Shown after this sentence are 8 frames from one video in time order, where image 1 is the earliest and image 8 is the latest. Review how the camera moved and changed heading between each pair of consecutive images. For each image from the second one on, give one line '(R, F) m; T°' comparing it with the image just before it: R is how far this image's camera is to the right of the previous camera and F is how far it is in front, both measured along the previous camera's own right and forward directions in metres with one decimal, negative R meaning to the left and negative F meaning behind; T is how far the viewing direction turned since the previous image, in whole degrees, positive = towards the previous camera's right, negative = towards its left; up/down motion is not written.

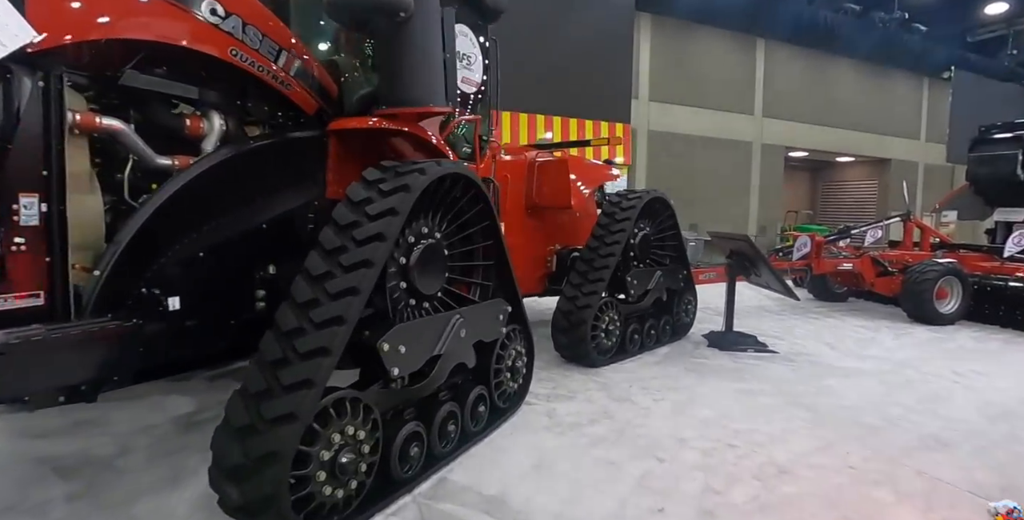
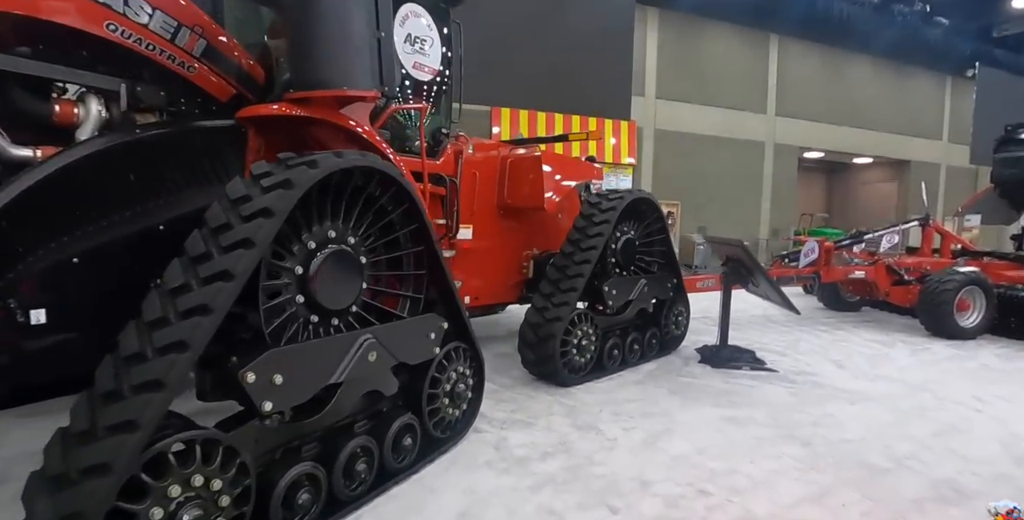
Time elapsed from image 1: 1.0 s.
(+0.3, +0.4) m; -2°
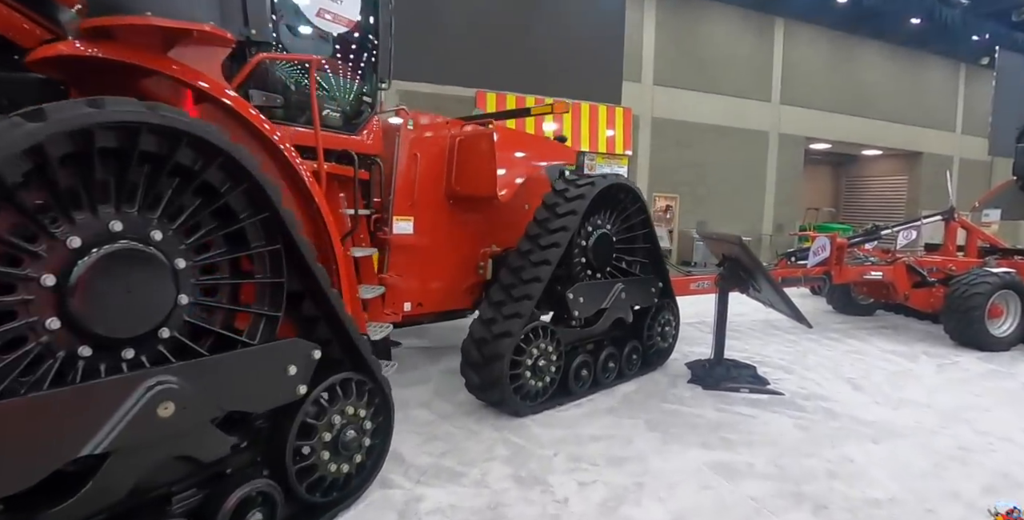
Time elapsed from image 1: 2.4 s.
(+0.3, +0.7) m; 0°
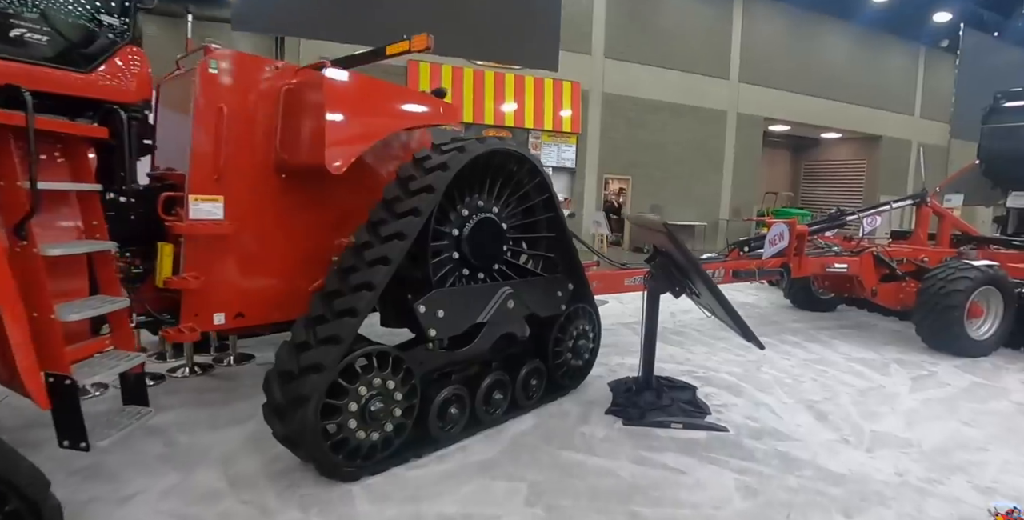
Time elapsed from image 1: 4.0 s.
(+0.5, +0.8) m; +3°
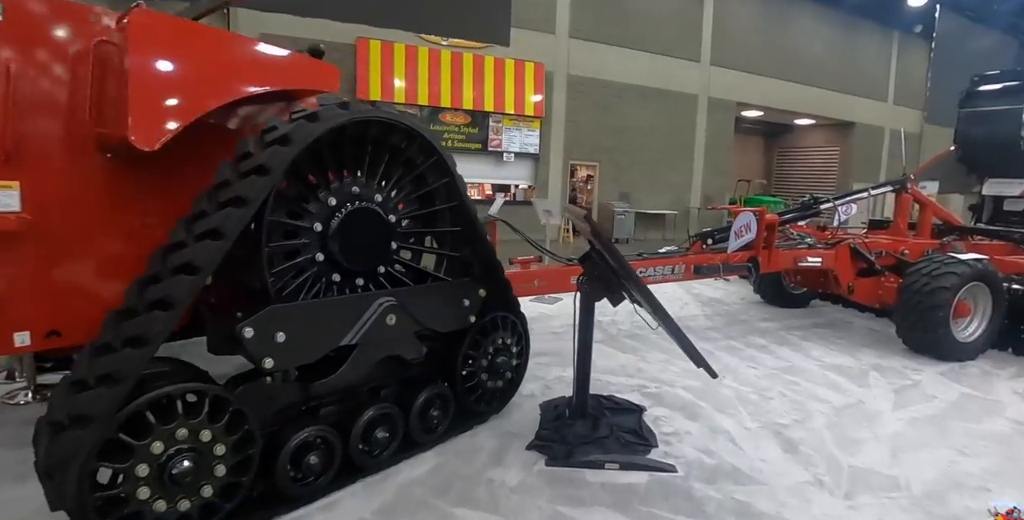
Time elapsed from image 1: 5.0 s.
(+0.3, +0.5) m; +2°
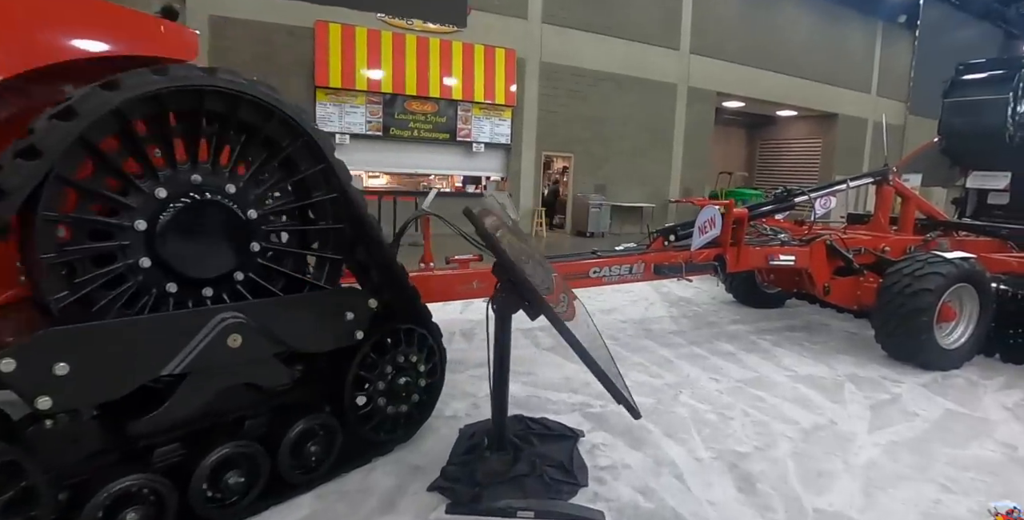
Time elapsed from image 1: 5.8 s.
(+0.3, +0.4) m; +1°
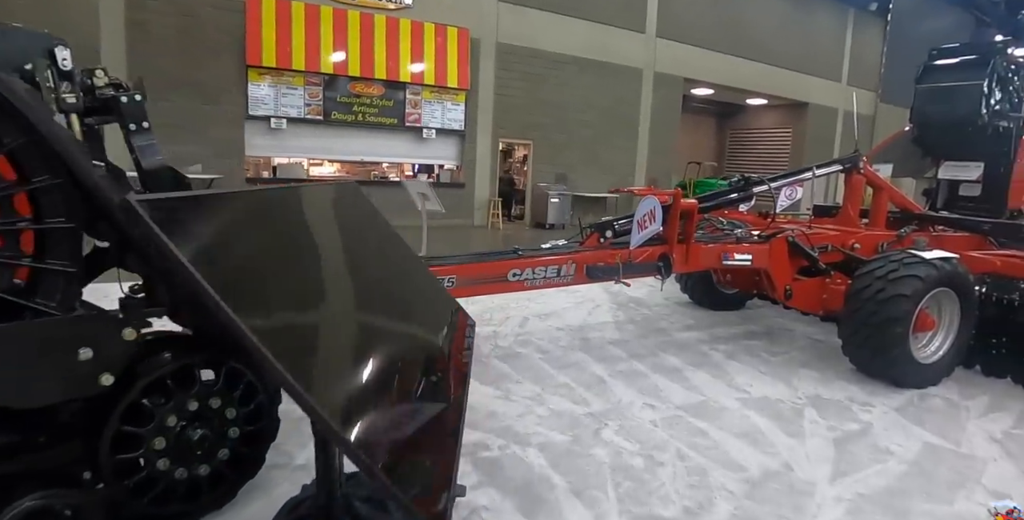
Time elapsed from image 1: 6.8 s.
(+0.3, +0.5) m; +2°
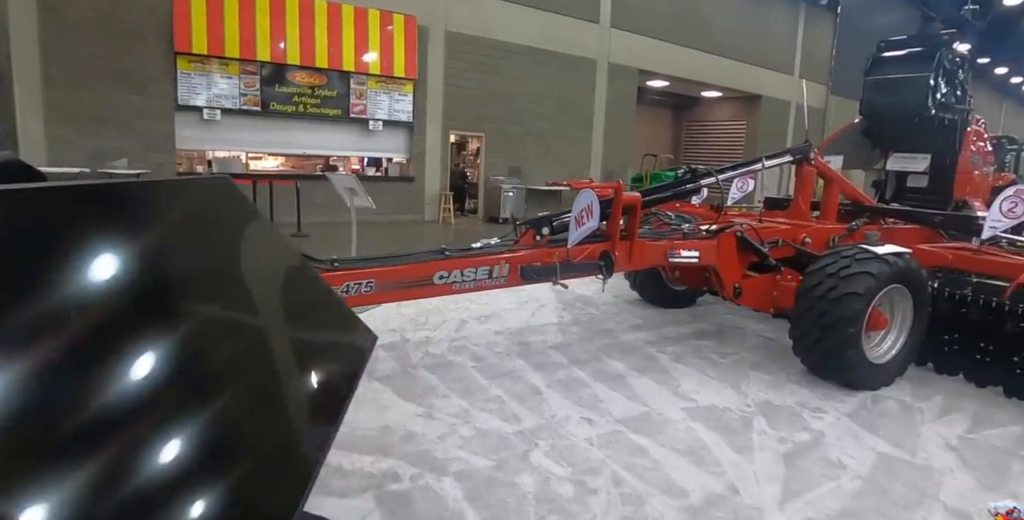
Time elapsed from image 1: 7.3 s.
(+0.2, +0.2) m; +4°
